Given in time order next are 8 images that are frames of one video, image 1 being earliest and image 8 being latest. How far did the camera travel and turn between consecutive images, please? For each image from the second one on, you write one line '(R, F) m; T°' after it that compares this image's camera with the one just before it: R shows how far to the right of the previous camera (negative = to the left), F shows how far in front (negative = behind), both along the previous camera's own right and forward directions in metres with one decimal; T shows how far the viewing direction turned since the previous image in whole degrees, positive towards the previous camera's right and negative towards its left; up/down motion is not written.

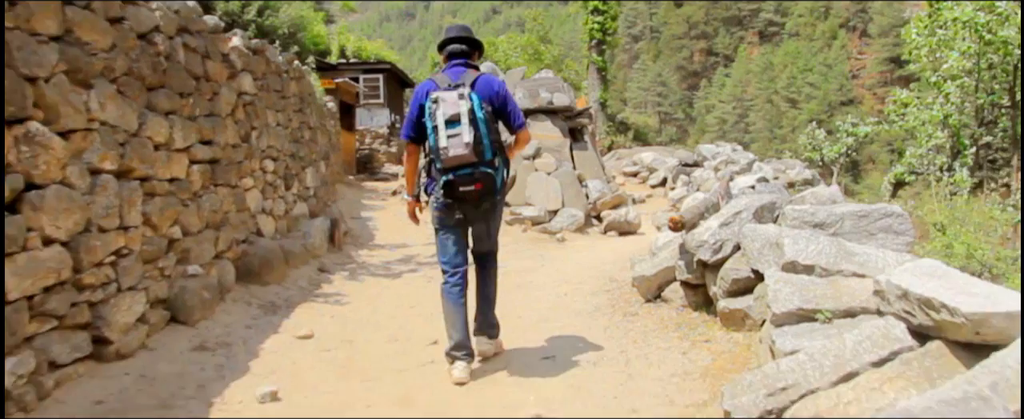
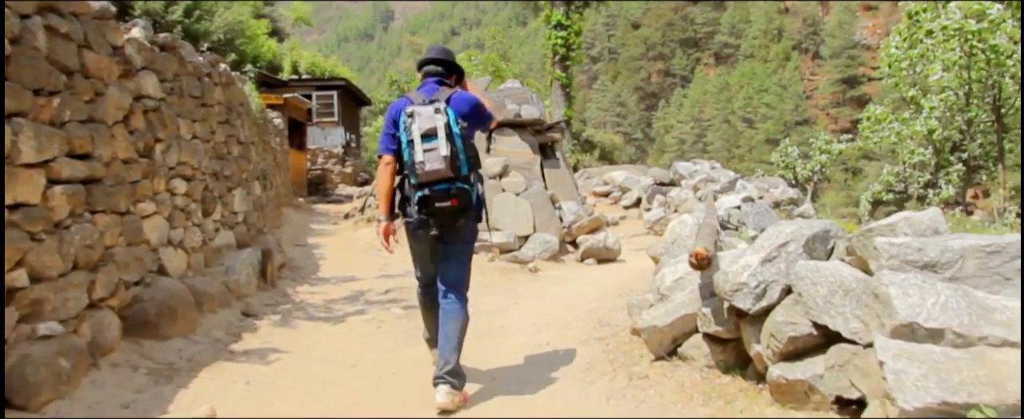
(-0.1, +1.1) m; +3°
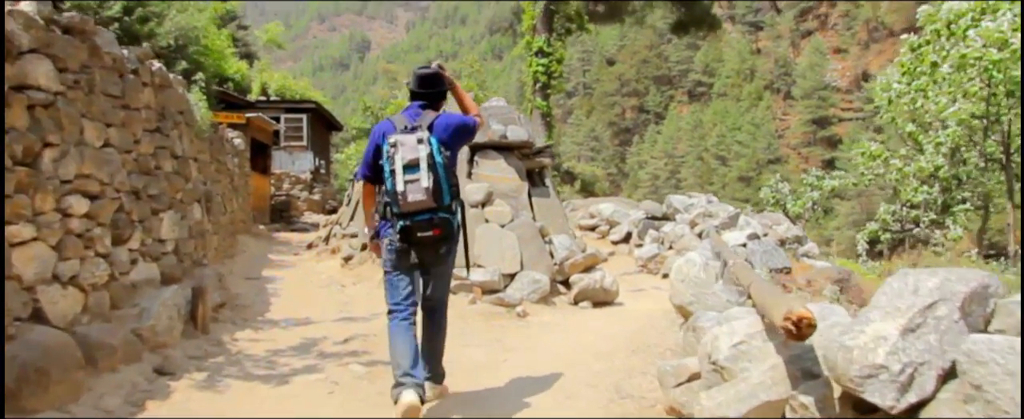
(-0.1, +1.1) m; +2°
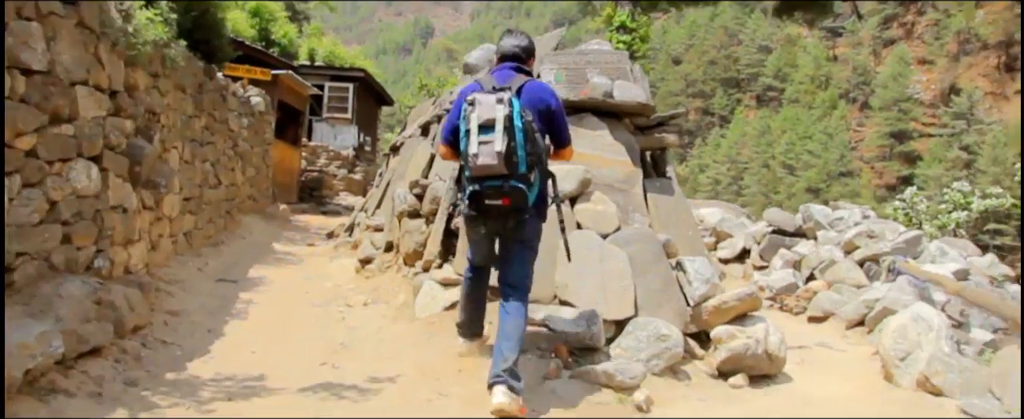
(-0.4, +2.9) m; -4°
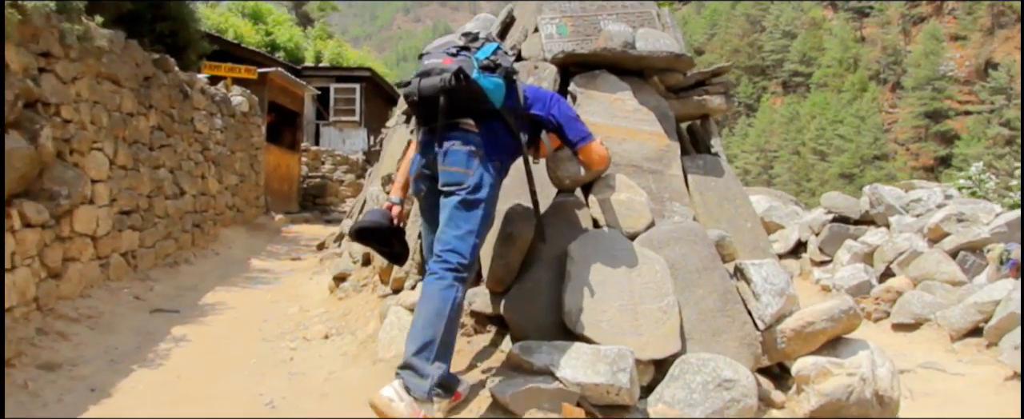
(+0.2, +1.3) m; -2°
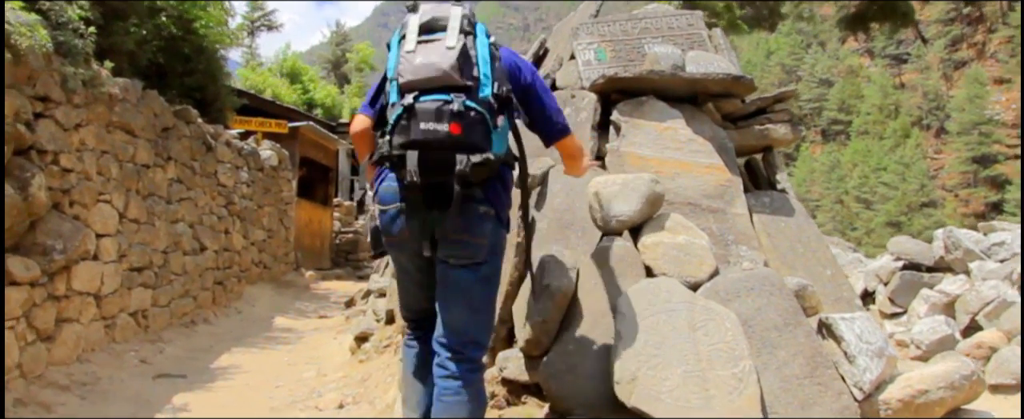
(0.0, +0.5) m; -3°
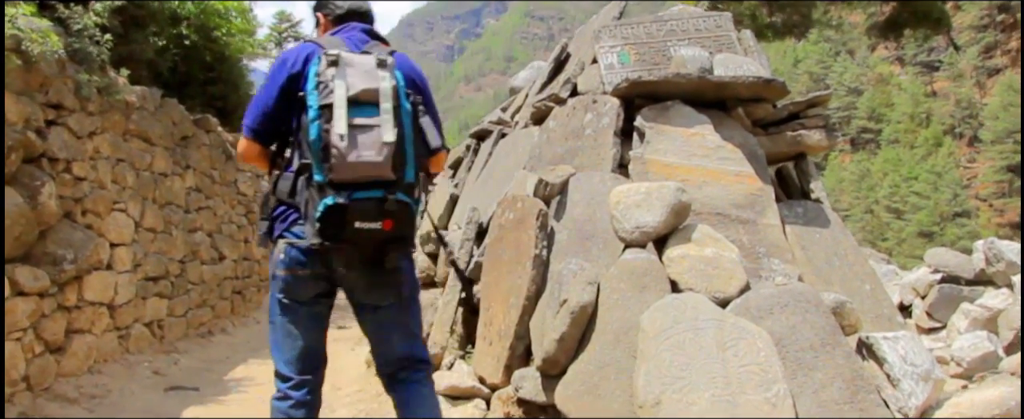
(0.0, +0.2) m; -2°
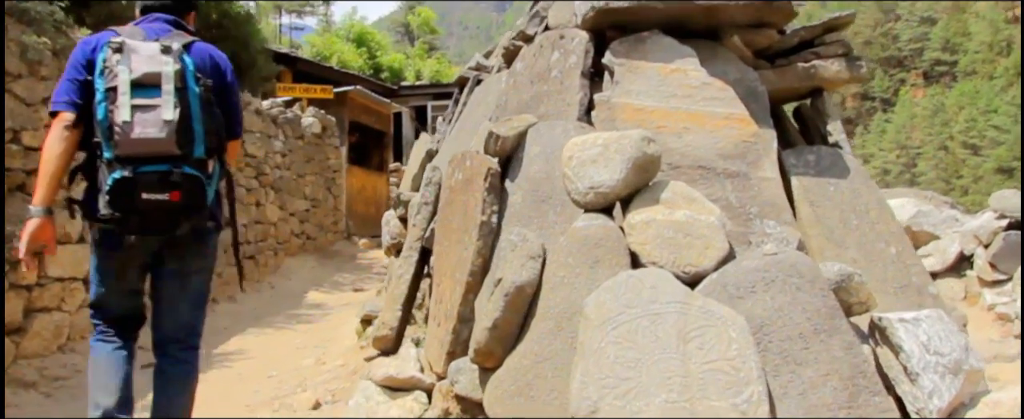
(+0.4, +0.5) m; -5°
